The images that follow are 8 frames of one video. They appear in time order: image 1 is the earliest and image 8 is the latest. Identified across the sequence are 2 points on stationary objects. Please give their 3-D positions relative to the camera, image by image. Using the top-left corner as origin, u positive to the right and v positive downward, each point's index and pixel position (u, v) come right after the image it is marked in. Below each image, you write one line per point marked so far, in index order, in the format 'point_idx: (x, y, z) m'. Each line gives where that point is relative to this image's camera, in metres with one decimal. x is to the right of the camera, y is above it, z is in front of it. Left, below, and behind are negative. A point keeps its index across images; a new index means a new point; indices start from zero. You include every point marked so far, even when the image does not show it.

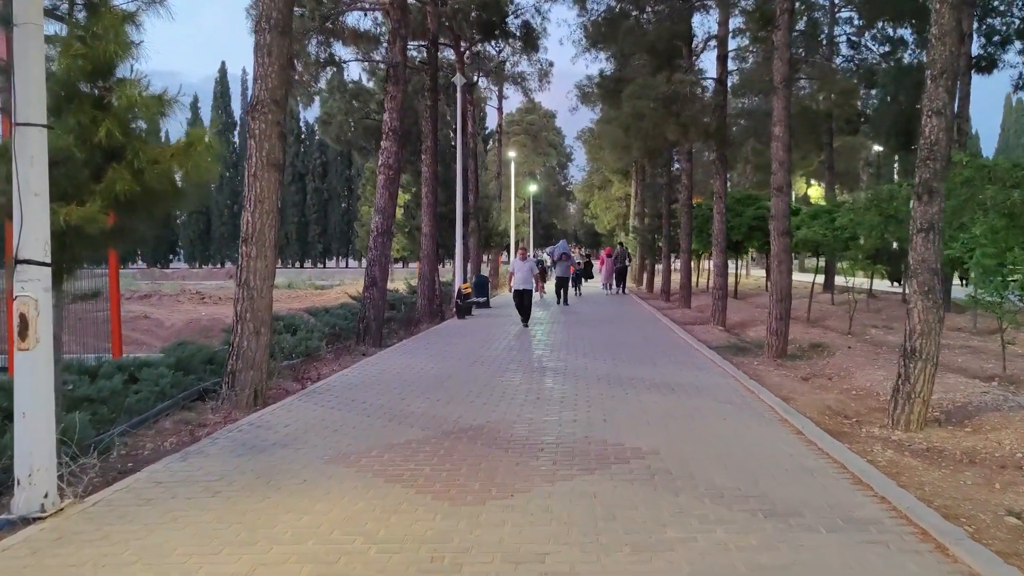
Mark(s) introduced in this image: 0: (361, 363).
0: (-2.4, -1.2, +12.4) m
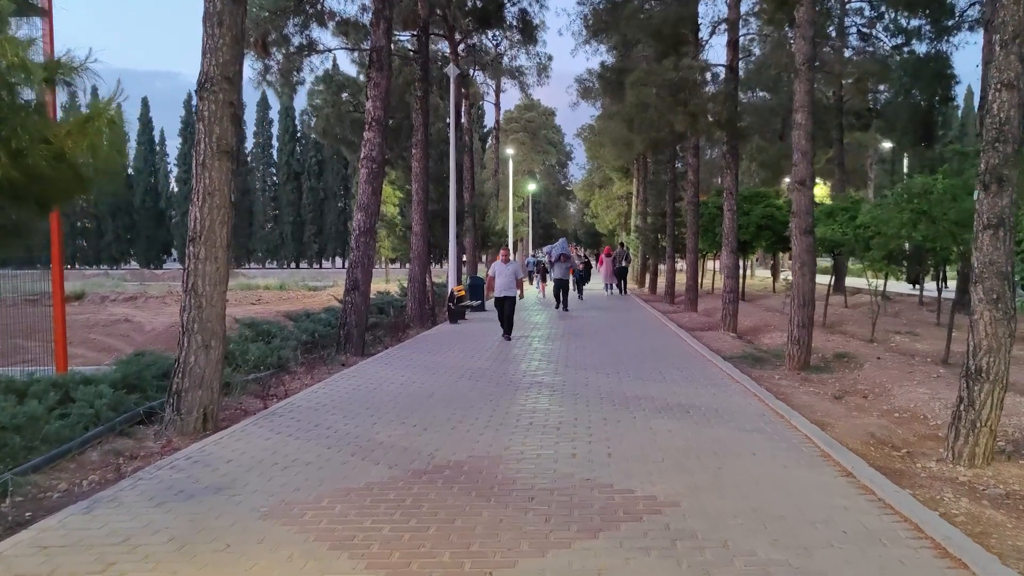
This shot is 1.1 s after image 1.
0: (-2.5, -1.3, +11.1) m
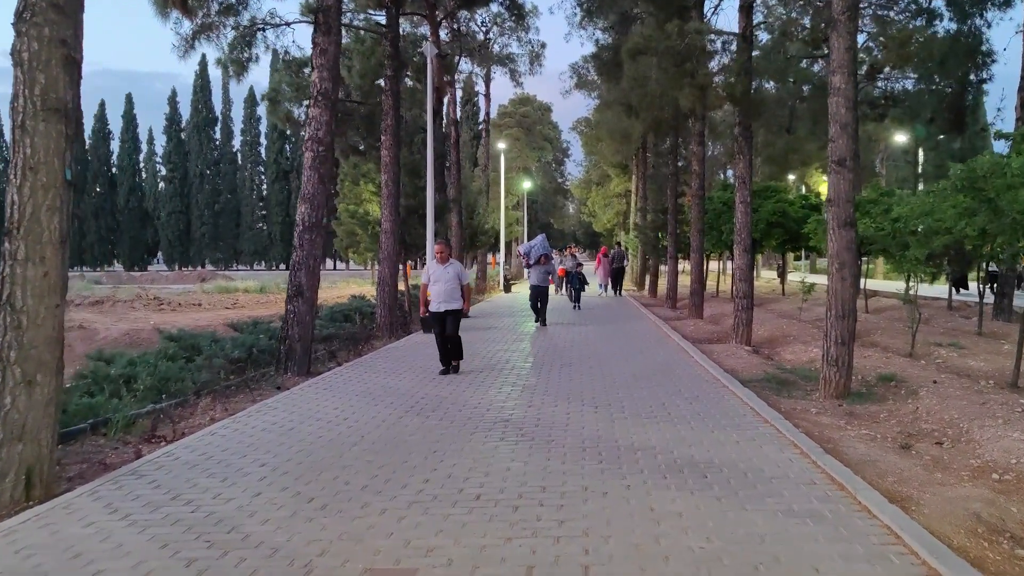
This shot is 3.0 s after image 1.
0: (-2.9, -1.4, +8.8) m
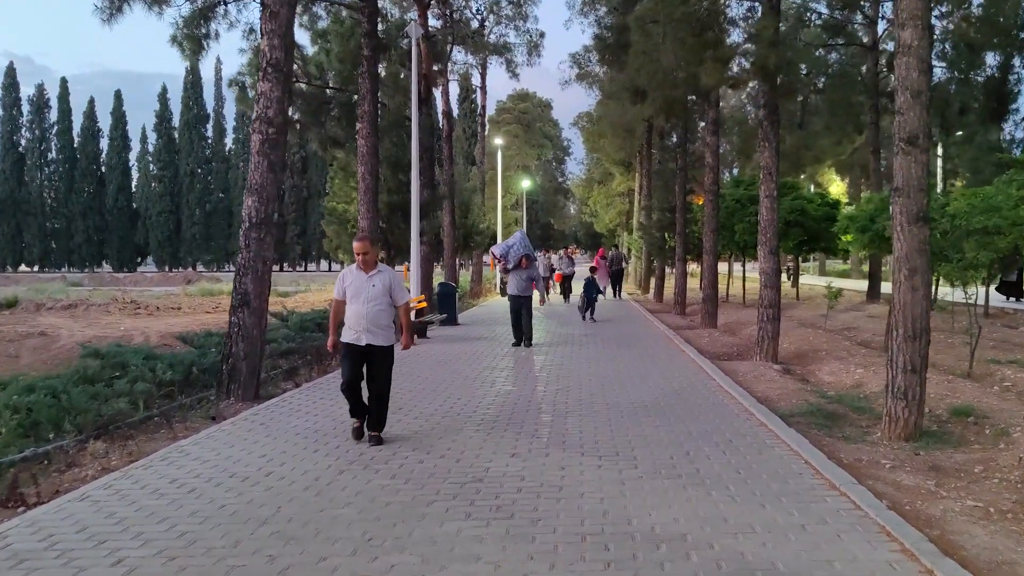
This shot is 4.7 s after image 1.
0: (-3.1, -1.5, +6.9) m
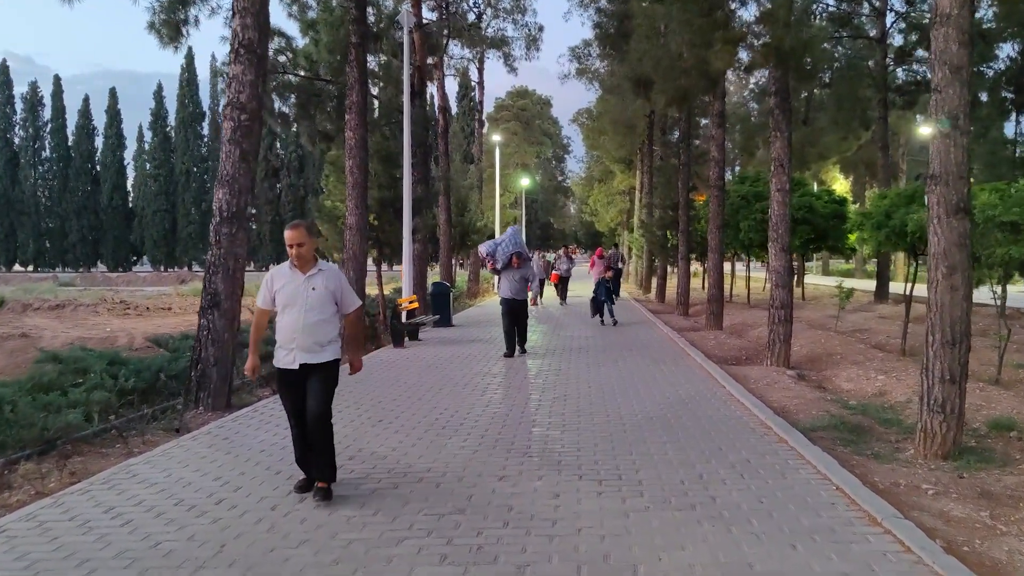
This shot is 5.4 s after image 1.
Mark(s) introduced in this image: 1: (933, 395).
0: (-3.1, -1.5, +6.1) m
1: (+3.5, -0.9, +6.4) m
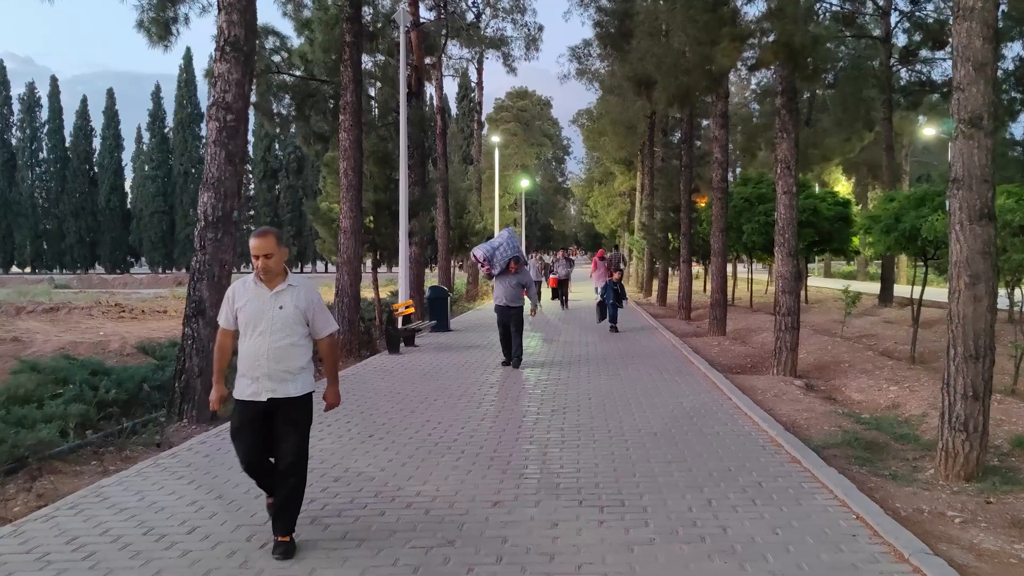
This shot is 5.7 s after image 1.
0: (-3.2, -1.5, +5.7) m
1: (+3.5, -1.0, +6.1) m
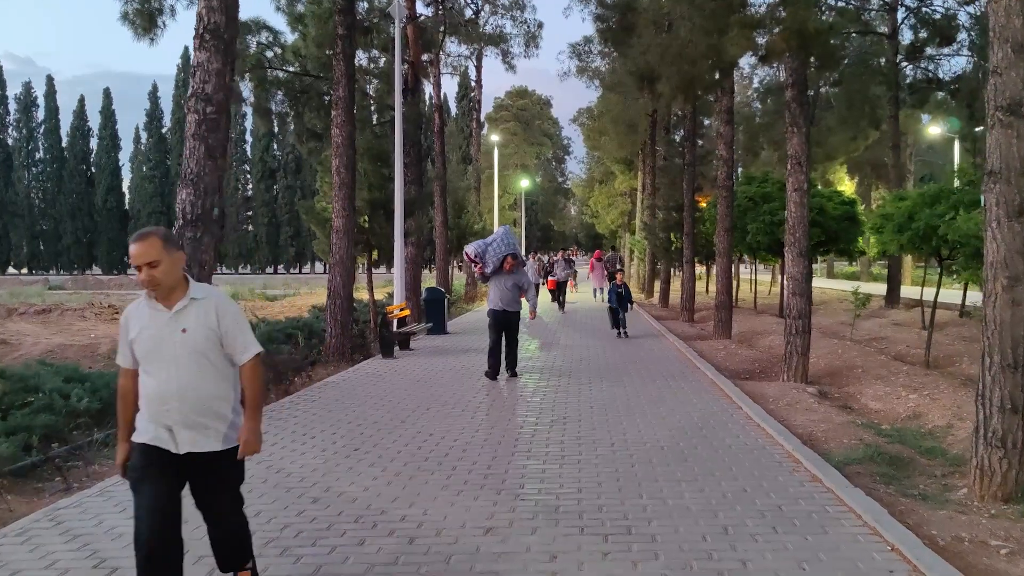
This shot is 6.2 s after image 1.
0: (-3.2, -1.6, +5.2) m
1: (+3.4, -1.0, +5.6) m
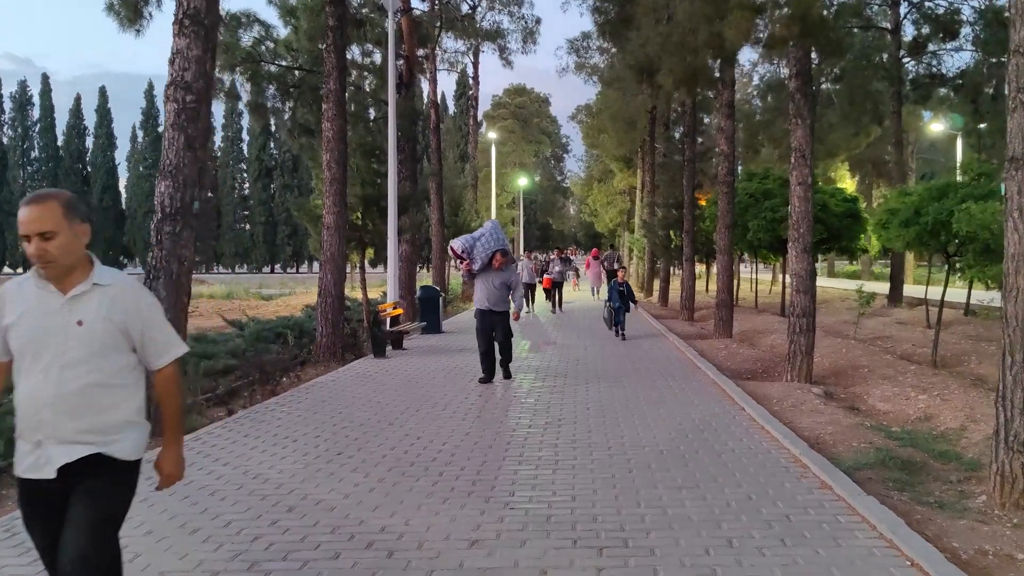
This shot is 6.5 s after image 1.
0: (-3.3, -1.5, +4.8) m
1: (+3.3, -0.9, +5.2) m
